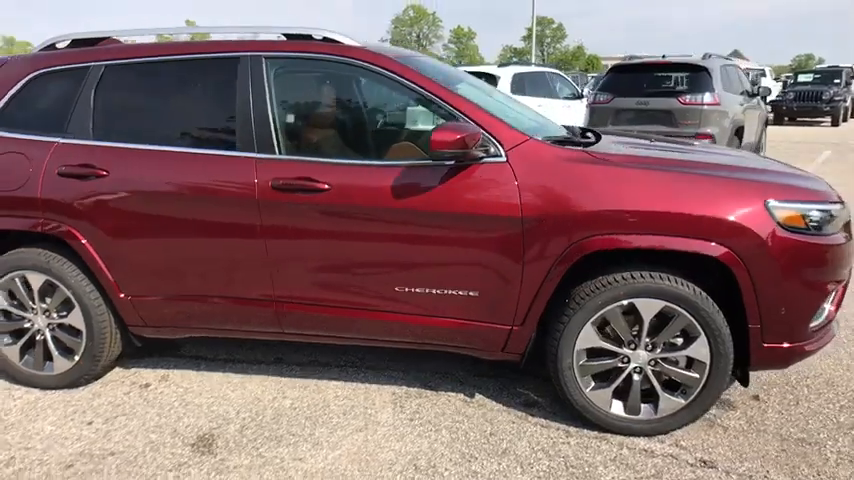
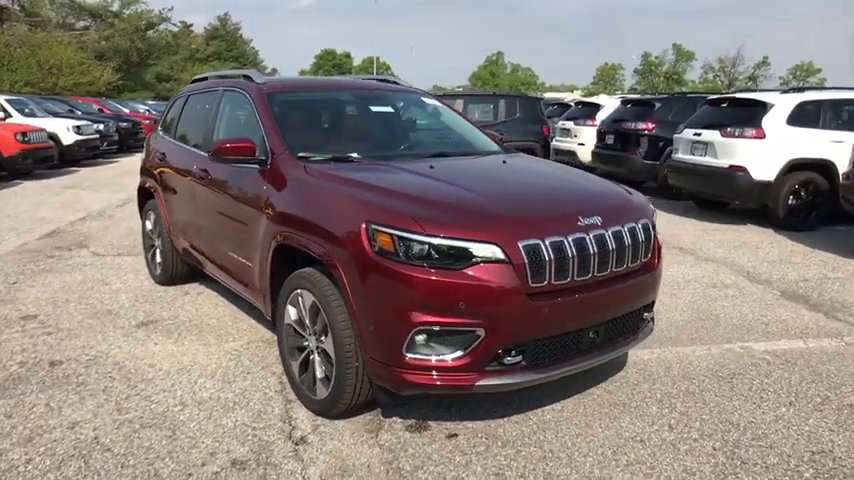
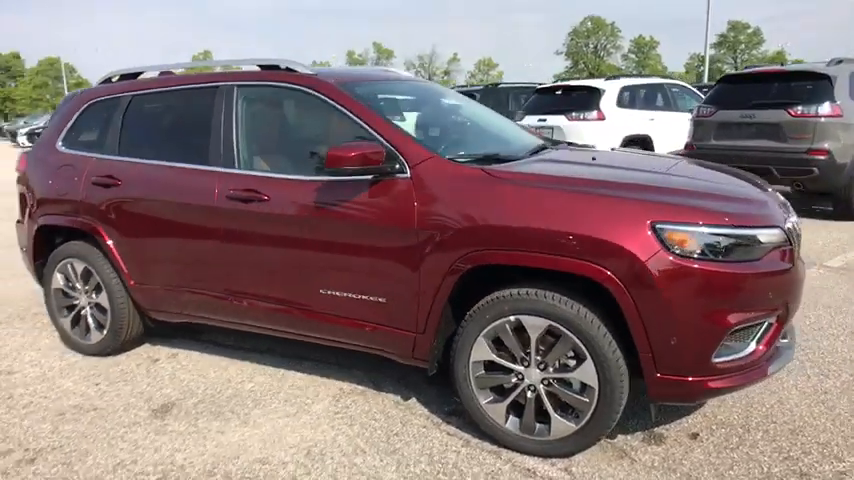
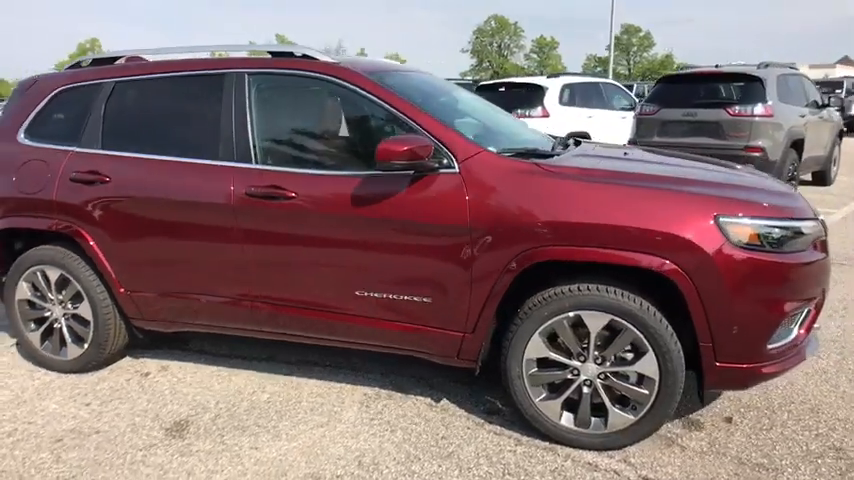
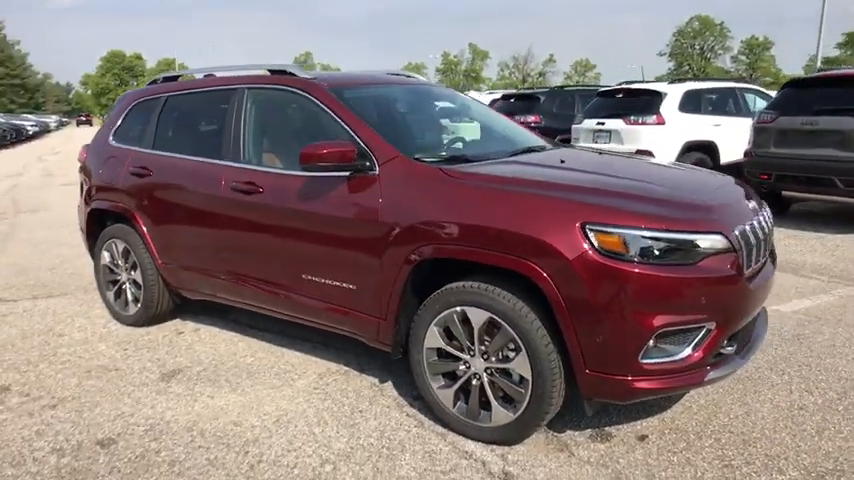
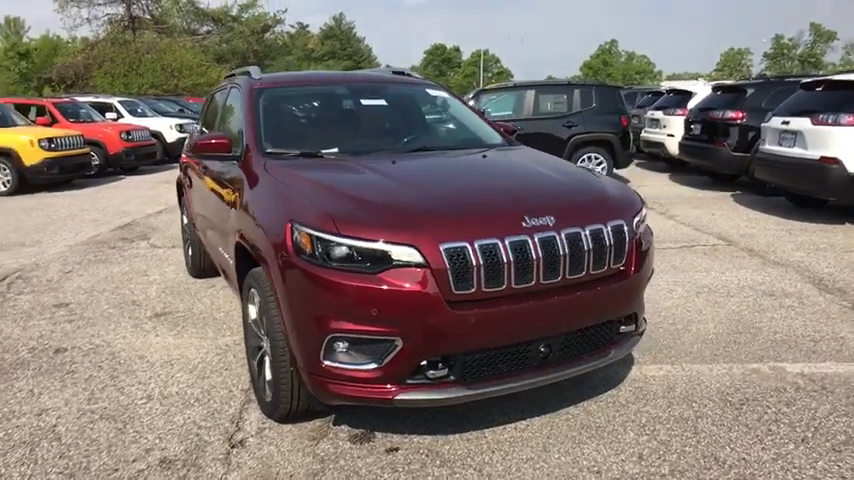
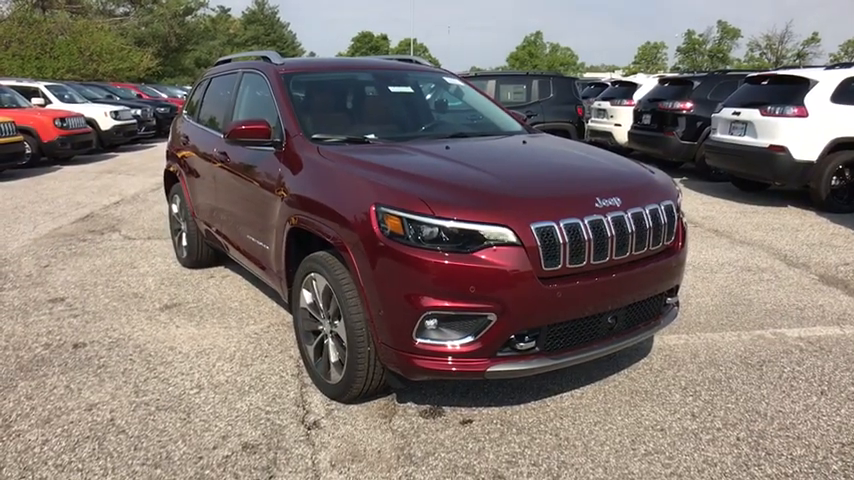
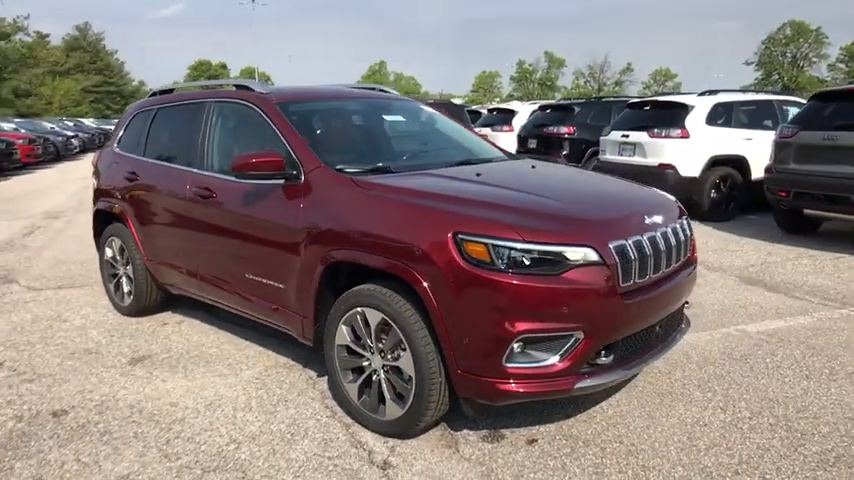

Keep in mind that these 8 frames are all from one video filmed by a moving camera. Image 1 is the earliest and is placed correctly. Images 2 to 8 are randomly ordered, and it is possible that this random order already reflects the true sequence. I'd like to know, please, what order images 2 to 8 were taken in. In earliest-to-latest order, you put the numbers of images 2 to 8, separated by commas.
4, 3, 5, 8, 2, 7, 6
